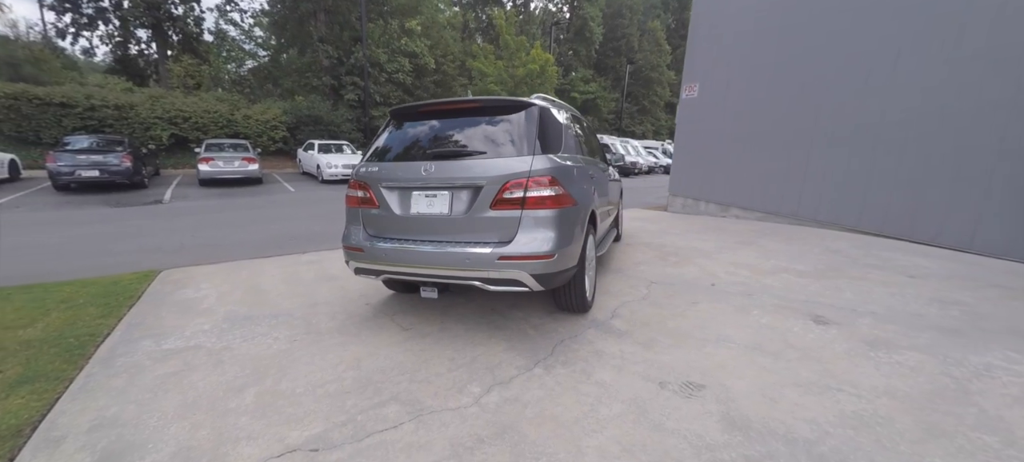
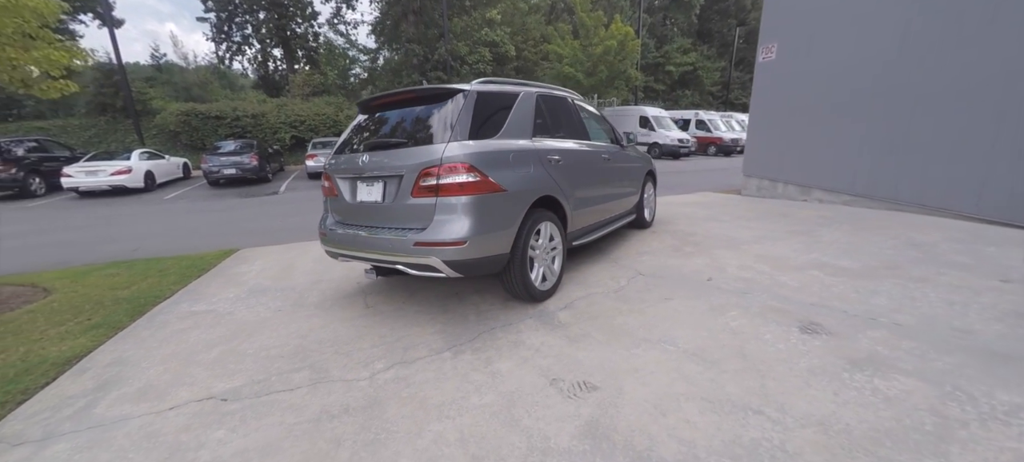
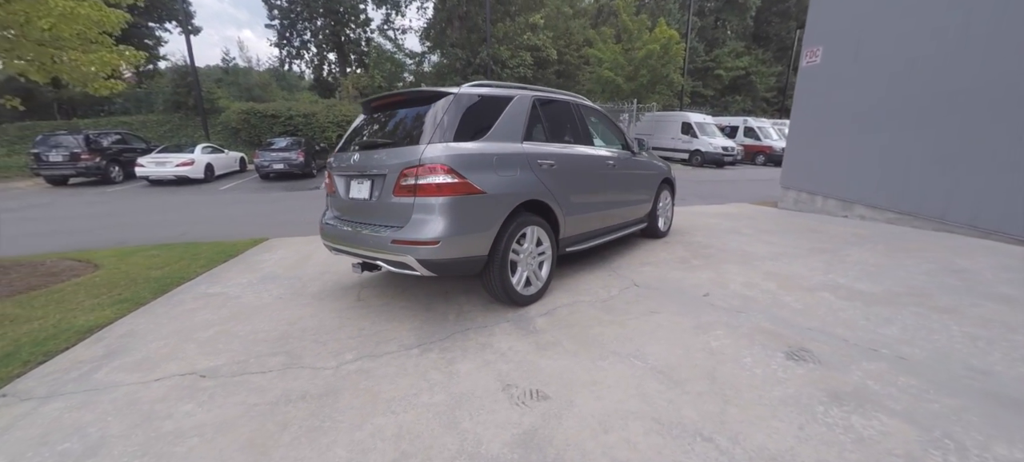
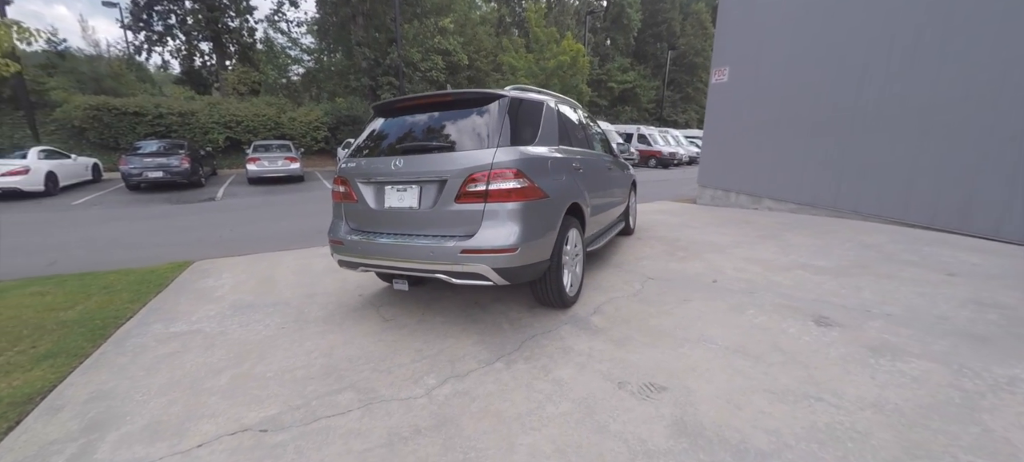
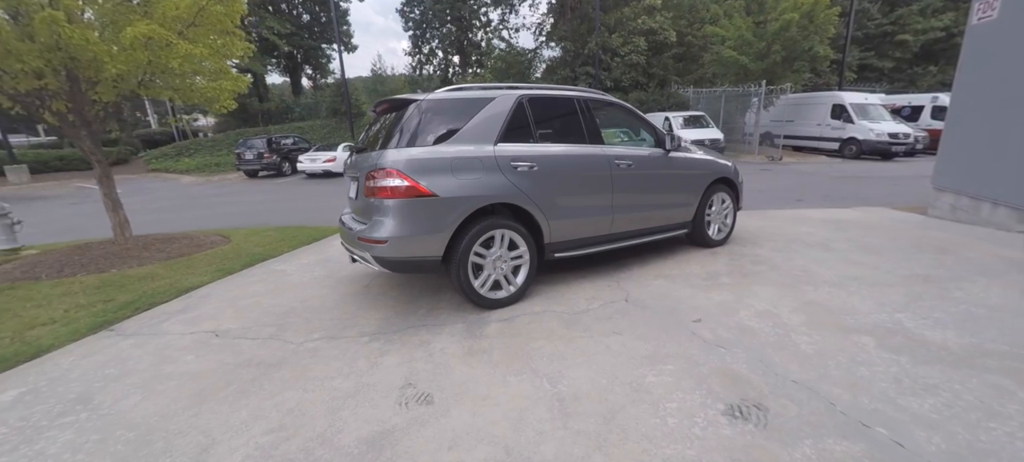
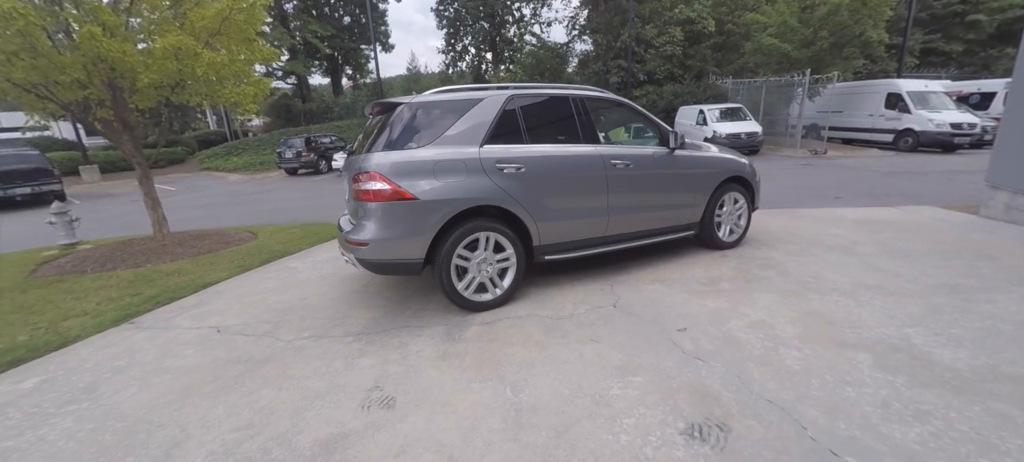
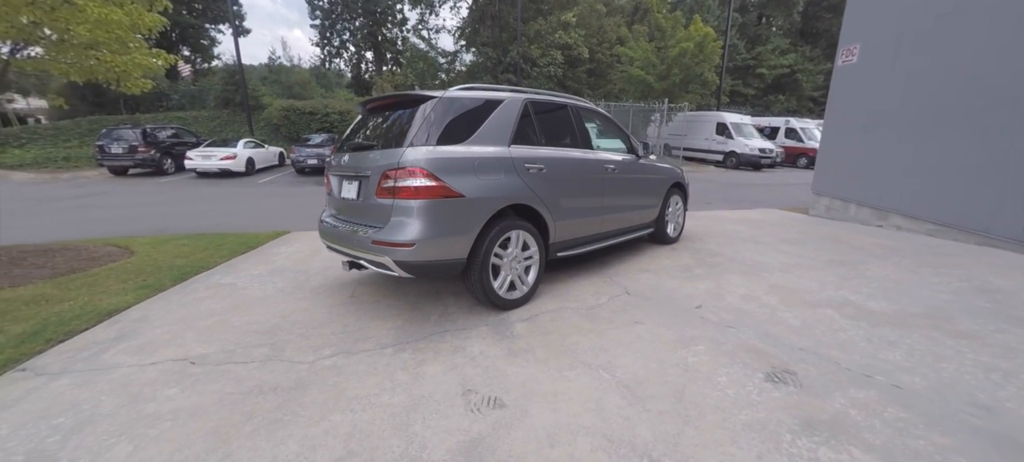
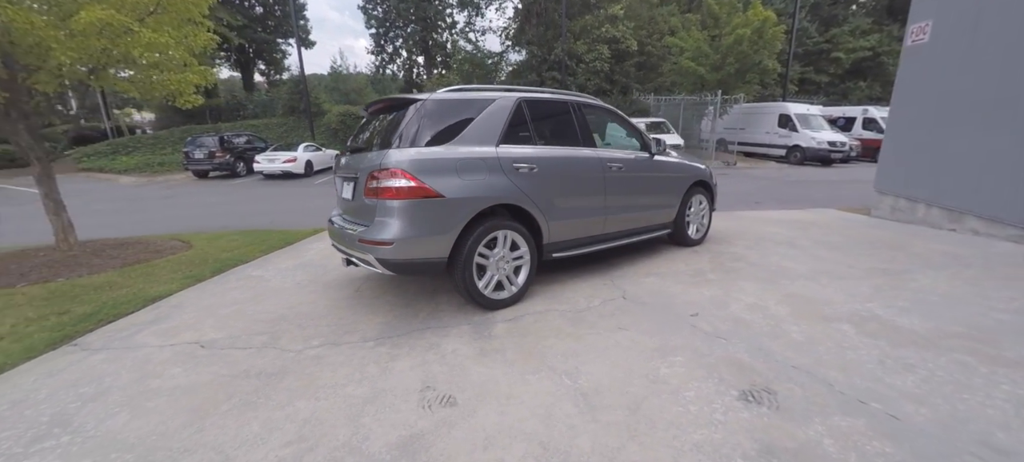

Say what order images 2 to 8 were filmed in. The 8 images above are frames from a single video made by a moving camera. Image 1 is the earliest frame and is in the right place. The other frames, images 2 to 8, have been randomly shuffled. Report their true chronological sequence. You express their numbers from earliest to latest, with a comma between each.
4, 2, 3, 7, 8, 5, 6
